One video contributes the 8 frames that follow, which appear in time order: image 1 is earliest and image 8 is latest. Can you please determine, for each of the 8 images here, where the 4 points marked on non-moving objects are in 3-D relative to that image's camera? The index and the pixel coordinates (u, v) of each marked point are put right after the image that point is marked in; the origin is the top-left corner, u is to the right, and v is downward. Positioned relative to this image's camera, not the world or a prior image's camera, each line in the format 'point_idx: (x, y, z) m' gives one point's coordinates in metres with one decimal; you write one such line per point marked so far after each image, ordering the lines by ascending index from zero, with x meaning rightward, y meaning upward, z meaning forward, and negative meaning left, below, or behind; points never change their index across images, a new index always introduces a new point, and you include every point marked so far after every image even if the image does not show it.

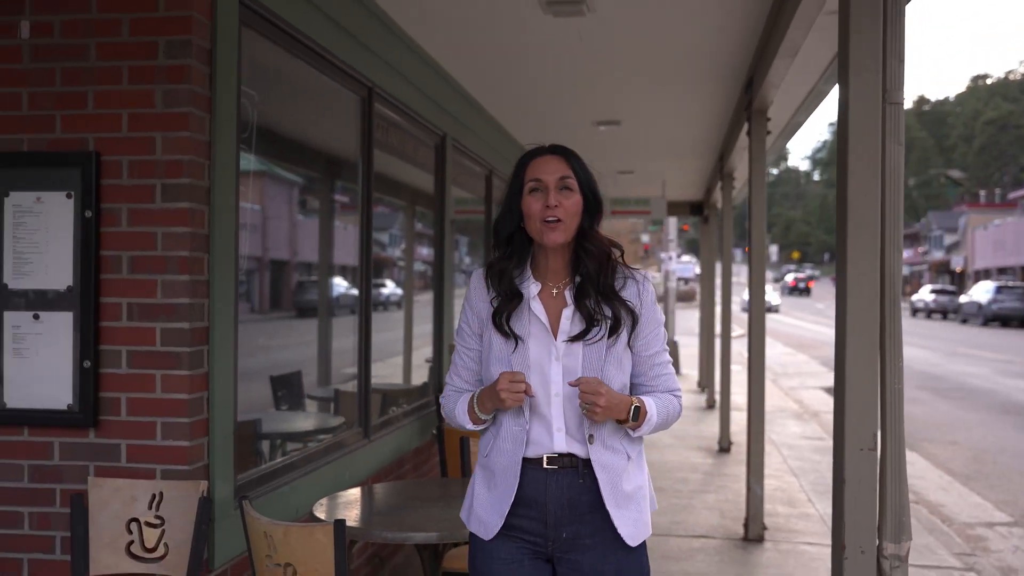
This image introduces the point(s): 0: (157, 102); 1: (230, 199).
0: (-1.0, +0.5, +2.9) m
1: (-0.9, +0.3, +3.1) m
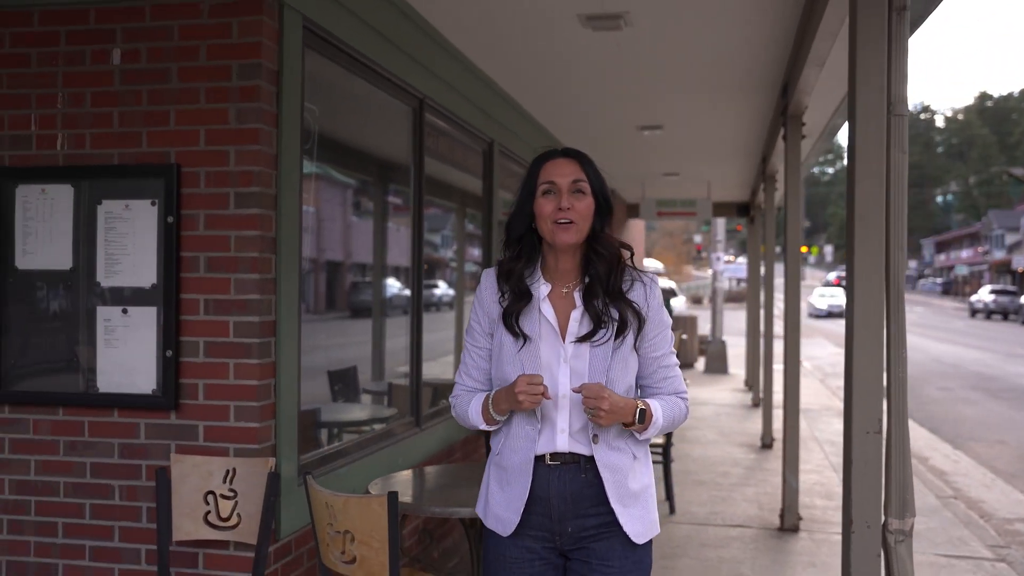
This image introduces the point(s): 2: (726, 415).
0: (-0.9, +0.6, +3.2) m
1: (-0.8, +0.3, +3.4) m
2: (+2.3, -1.4, +10.8) m
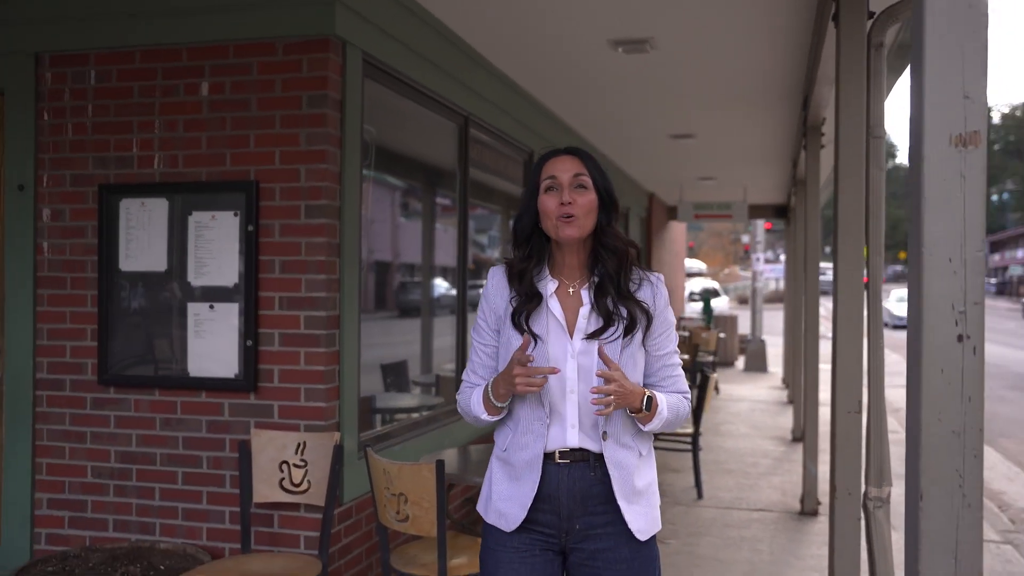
0: (-0.8, +0.6, +3.8) m
1: (-0.6, +0.3, +4.0) m
2: (+2.8, -1.4, +11.2) m
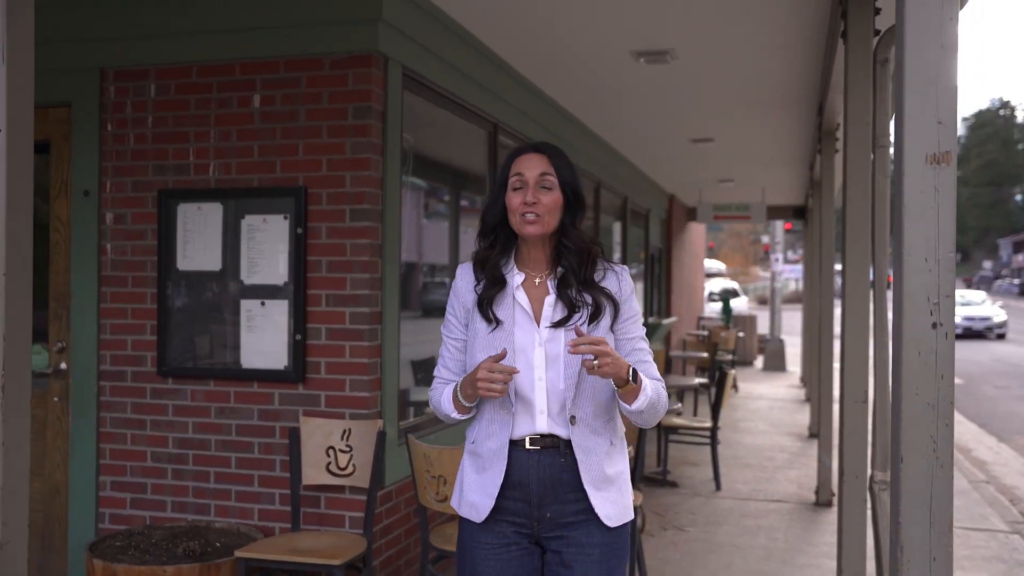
0: (-0.7, +0.6, +4.1) m
1: (-0.5, +0.3, +4.3) m
2: (+3.1, -1.4, +11.4) m
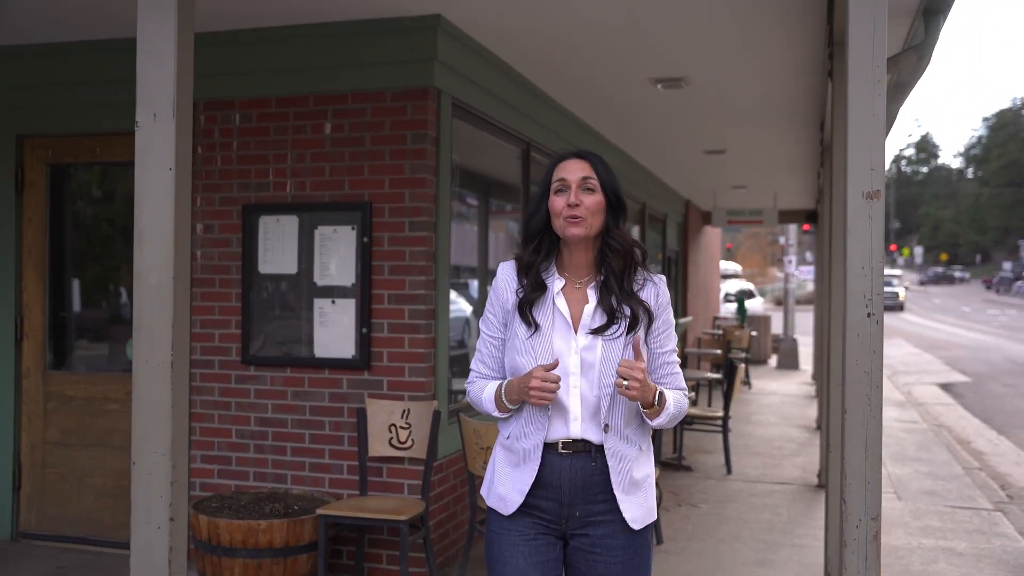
0: (-0.5, +0.6, +4.8) m
1: (-0.3, +0.3, +4.9) m
2: (+3.4, -1.4, +12.0) m
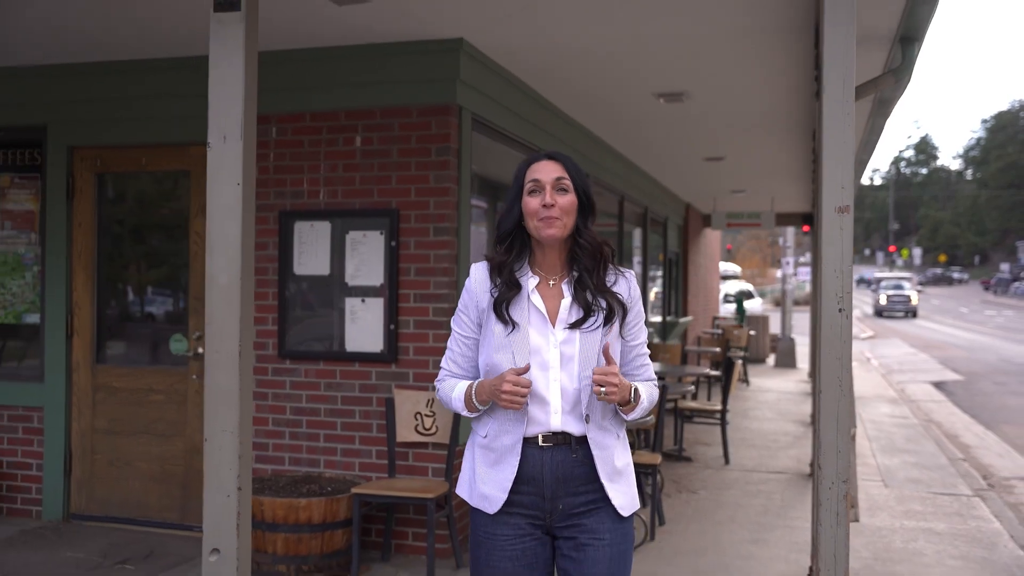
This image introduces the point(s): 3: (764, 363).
0: (-0.4, +0.6, +5.2) m
1: (-0.2, +0.3, +5.4) m
2: (+3.4, -1.4, +12.5) m
3: (+4.6, -1.4, +18.4) m
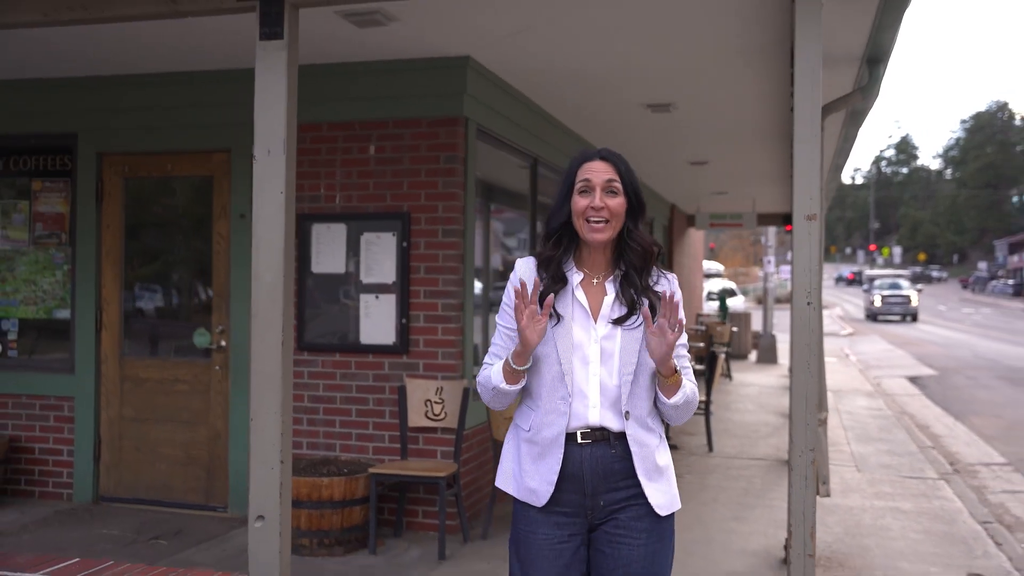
0: (-0.4, +0.6, +5.7) m
1: (-0.2, +0.3, +5.8) m
2: (+3.3, -1.4, +13.0) m
3: (+4.4, -1.3, +18.9) m
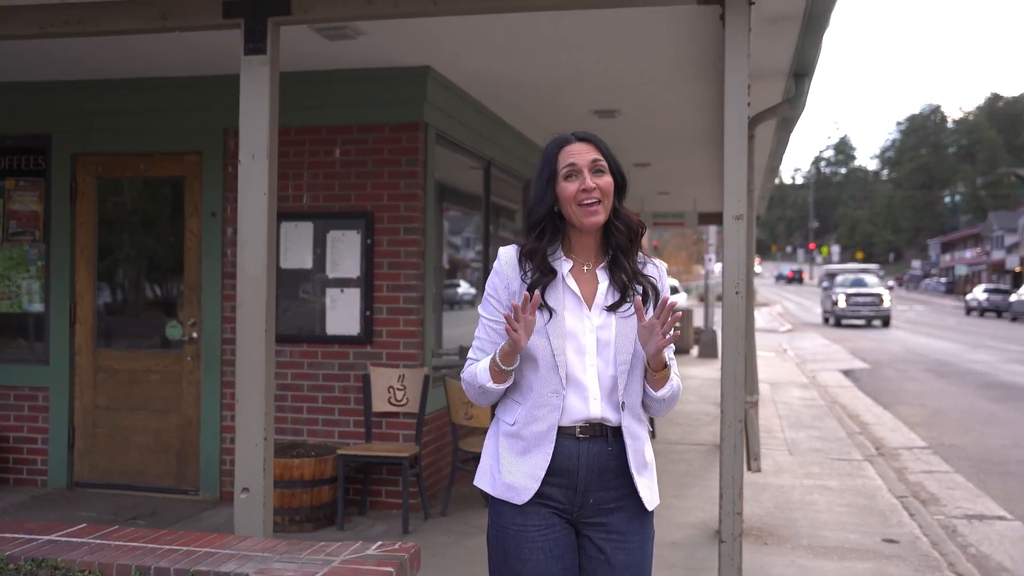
0: (-0.7, +0.6, +6.1) m
1: (-0.5, +0.3, +6.2) m
2: (+2.7, -1.3, +13.6) m
3: (+3.4, -1.3, +19.5) m
